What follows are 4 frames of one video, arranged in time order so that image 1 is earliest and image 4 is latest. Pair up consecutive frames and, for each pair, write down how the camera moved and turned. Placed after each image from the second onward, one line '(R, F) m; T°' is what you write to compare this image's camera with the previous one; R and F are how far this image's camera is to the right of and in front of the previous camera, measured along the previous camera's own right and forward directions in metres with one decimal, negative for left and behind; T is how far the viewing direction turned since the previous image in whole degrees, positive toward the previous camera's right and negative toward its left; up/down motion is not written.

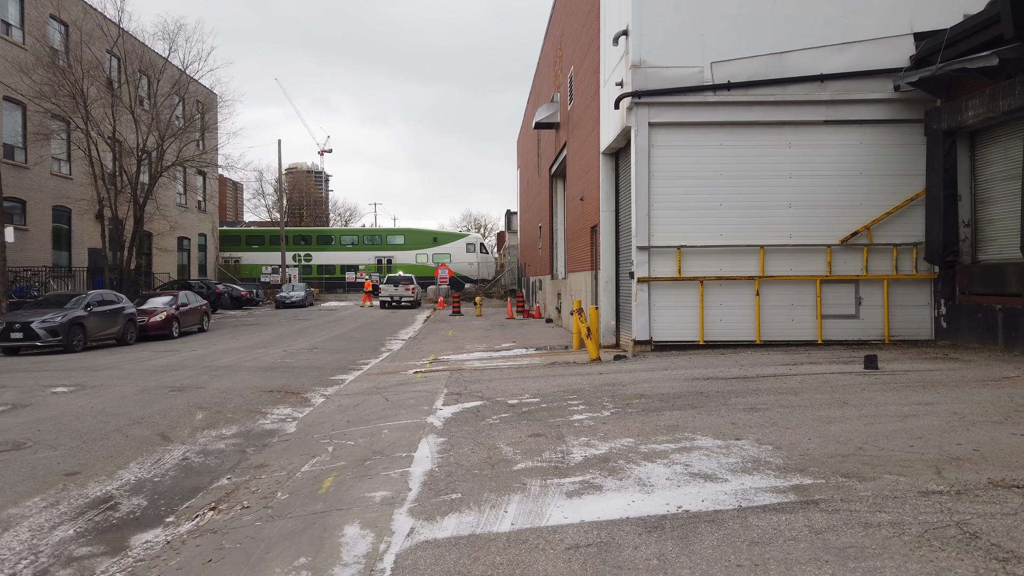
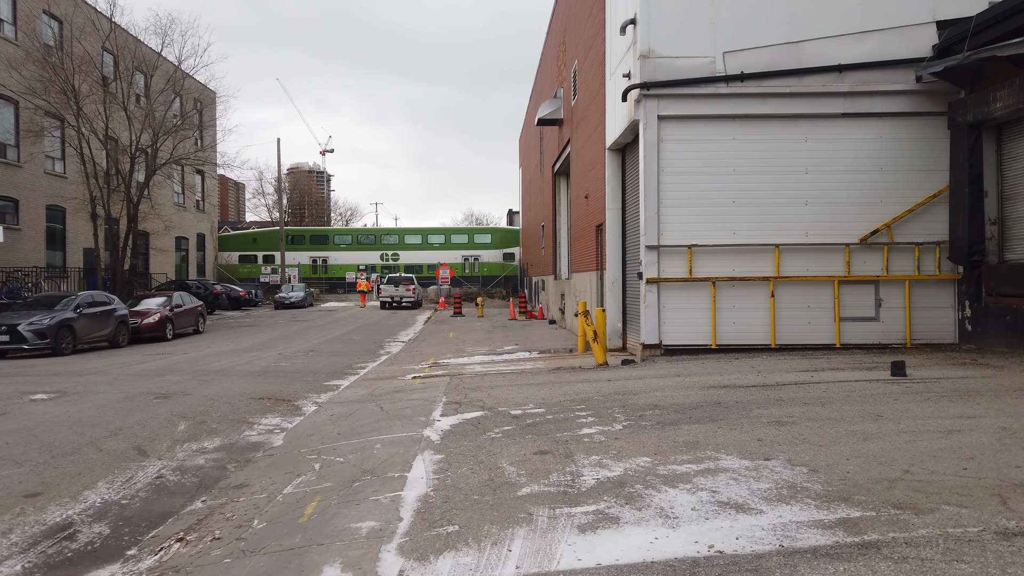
(0.0, +0.6) m; 0°
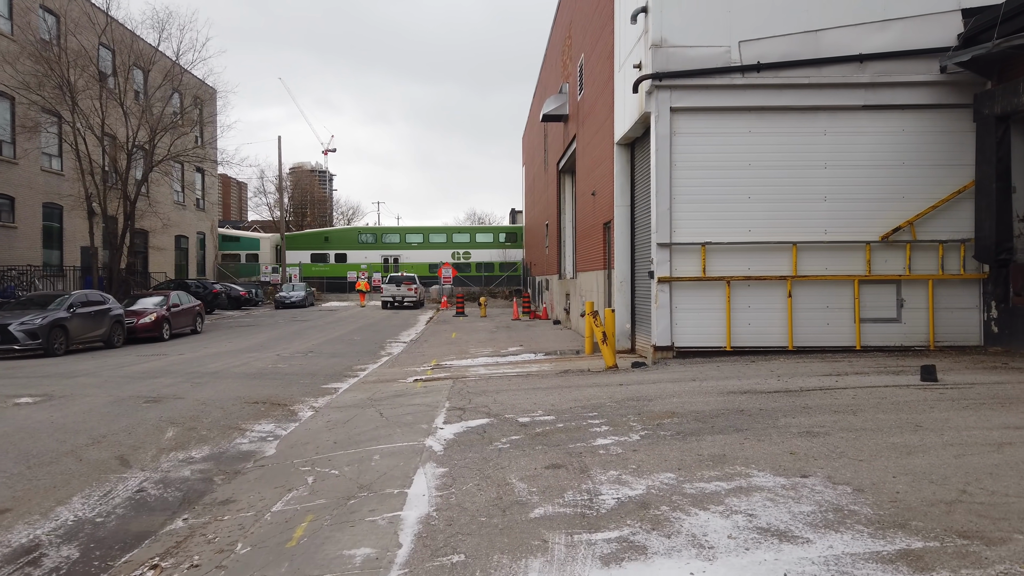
(-0.1, +0.5) m; 0°
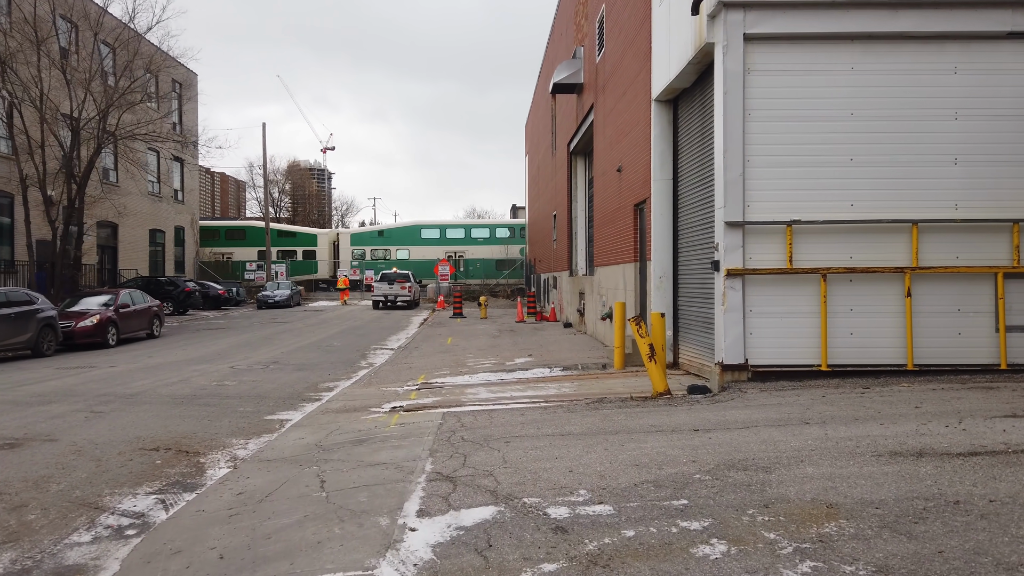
(-0.1, +3.2) m; 0°
